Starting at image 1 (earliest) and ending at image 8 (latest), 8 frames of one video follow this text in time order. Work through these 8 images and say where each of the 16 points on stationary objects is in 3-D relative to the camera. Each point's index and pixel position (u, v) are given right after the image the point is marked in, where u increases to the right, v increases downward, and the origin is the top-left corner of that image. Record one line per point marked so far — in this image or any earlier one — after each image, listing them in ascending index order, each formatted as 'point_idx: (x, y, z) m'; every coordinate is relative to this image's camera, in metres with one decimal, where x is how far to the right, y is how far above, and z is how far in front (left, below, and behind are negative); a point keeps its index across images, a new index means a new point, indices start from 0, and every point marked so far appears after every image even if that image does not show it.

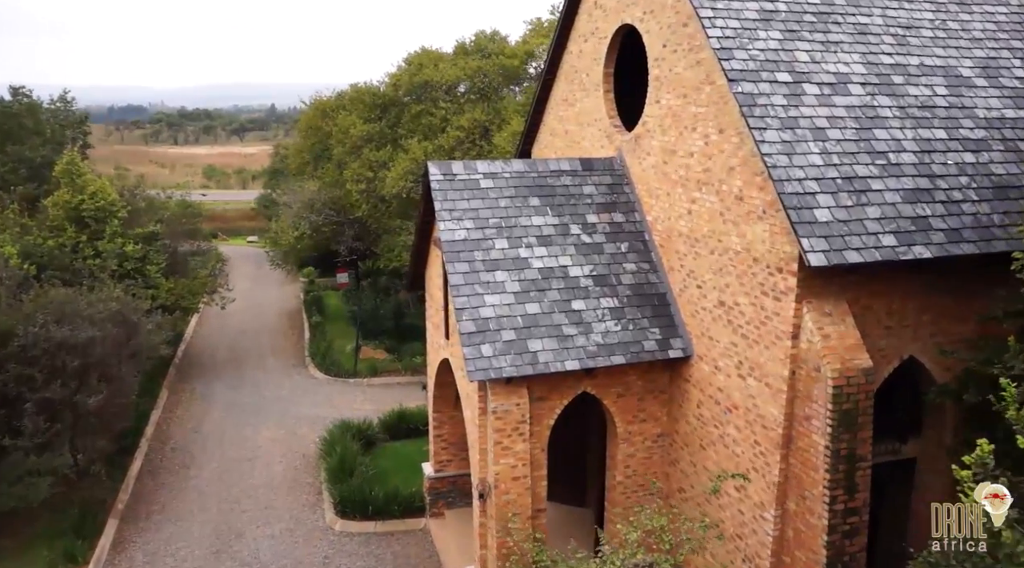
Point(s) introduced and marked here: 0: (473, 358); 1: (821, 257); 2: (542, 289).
0: (-0.5, -0.9, +10.4) m
1: (+3.0, +0.3, +8.3) m
2: (+0.4, -0.1, +11.2) m
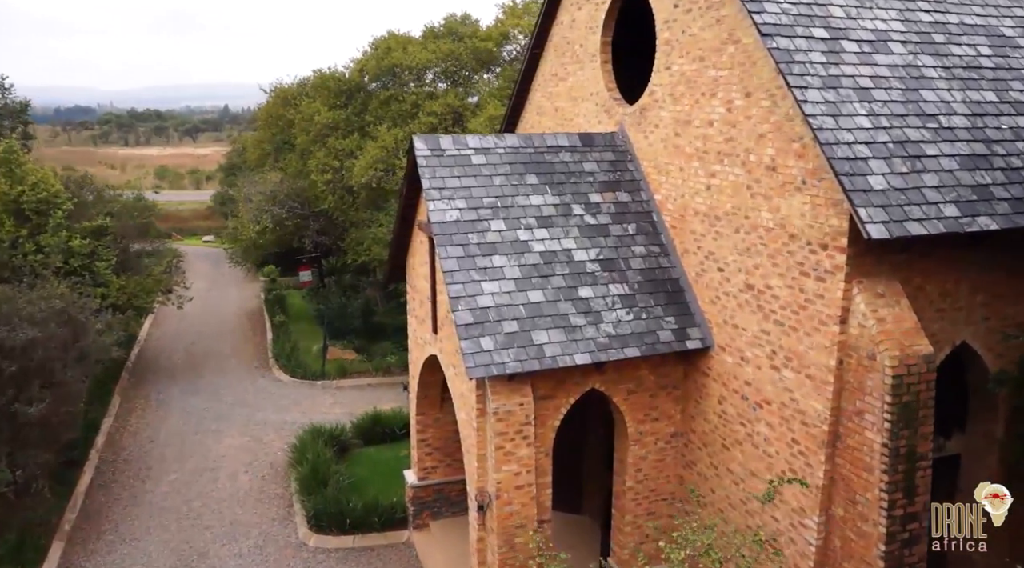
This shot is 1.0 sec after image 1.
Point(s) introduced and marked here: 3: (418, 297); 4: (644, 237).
0: (-0.4, -0.8, +9.2) m
1: (+3.2, +0.5, +7.2) m
2: (+0.4, +0.1, +10.0) m
3: (-1.4, -0.2, +12.4) m
4: (+1.7, +0.6, +10.8) m
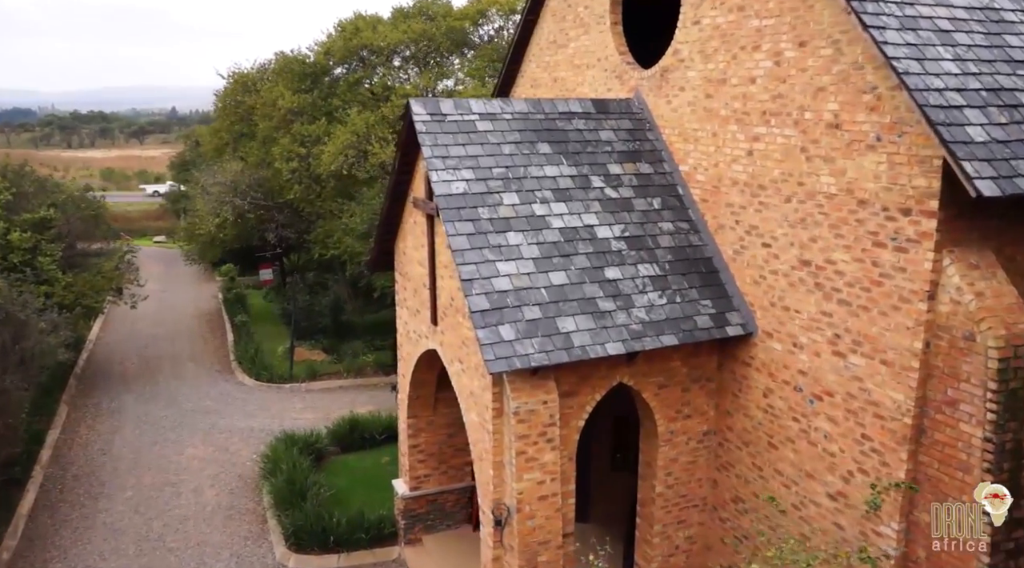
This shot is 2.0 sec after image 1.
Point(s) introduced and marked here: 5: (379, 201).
0: (-0.2, -0.6, +7.9) m
1: (+3.5, +0.7, +6.2) m
2: (+0.6, +0.3, +8.8) m
3: (-1.3, 0.0, +11.0) m
4: (+1.8, +0.8, +9.7) m
5: (-2.9, +1.8, +18.7) m
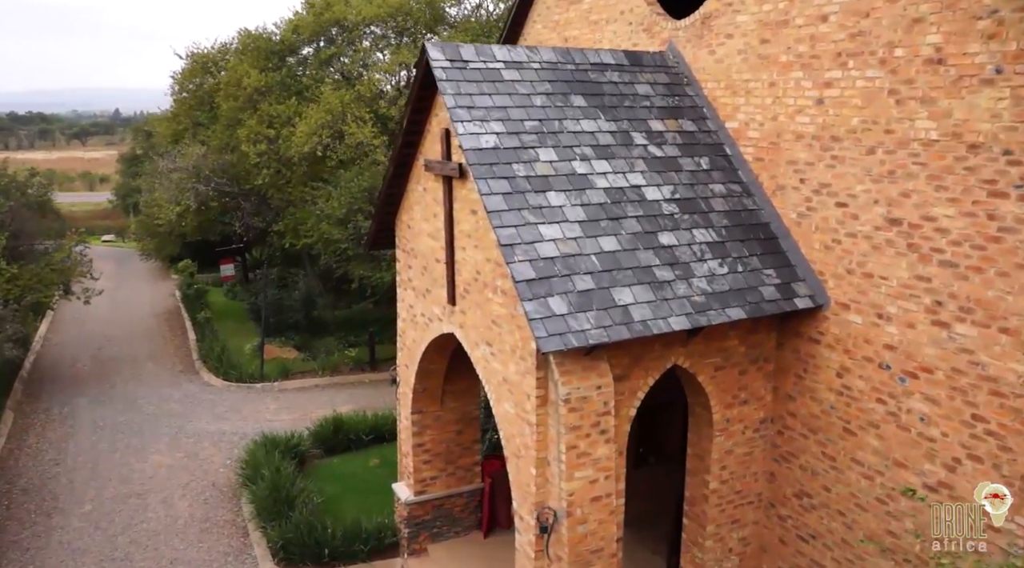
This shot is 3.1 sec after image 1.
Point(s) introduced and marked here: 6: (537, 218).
0: (+0.2, -0.3, +6.7) m
1: (+4.0, +1.0, +5.2) m
2: (+0.9, +0.6, +7.6) m
3: (-1.1, +0.2, +9.7) m
4: (+2.1, +1.1, +8.6) m
5: (-3.2, +2.0, +17.3) m
6: (+0.2, +0.6, +7.3) m
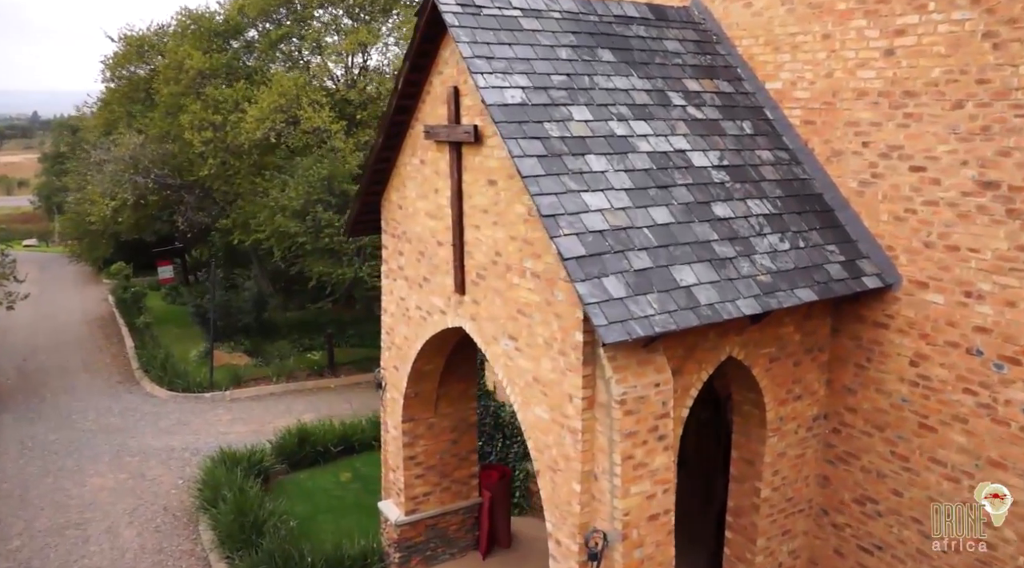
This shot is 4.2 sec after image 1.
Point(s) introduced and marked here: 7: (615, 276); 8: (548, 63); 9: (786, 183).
0: (+0.6, -0.1, +5.5) m
1: (+4.4, +1.3, +4.3) m
2: (+1.2, +0.8, +6.5) m
3: (-1.0, +0.4, +8.5) m
4: (+2.3, +1.3, +7.5) m
5: (-3.7, +2.1, +15.9) m
6: (+0.5, +0.7, +6.1) m
7: (+0.7, +0.1, +5.7) m
8: (+0.3, +1.8, +6.9) m
9: (+2.3, +0.9, +7.3) m
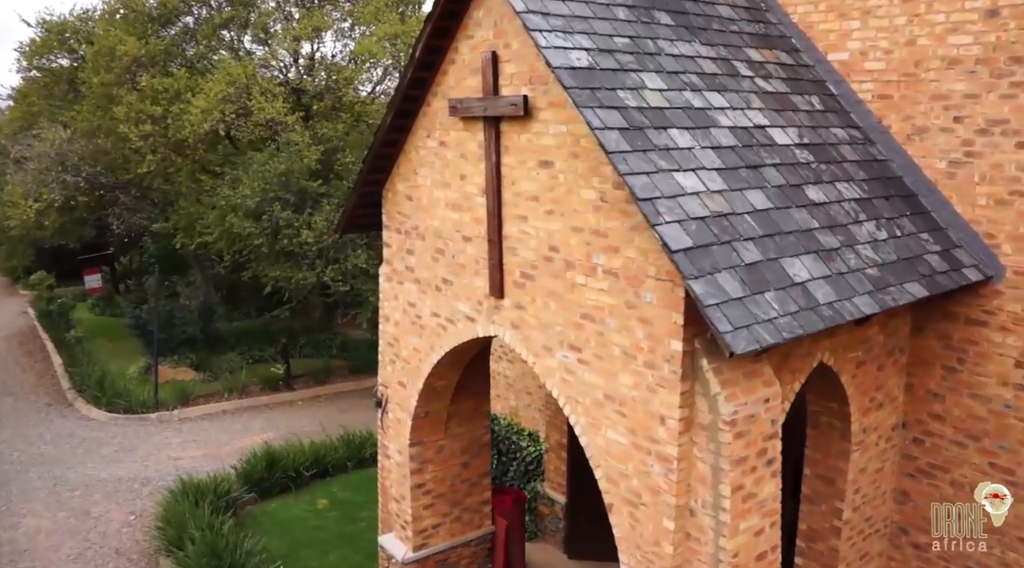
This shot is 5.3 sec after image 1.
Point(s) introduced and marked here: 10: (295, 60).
0: (+1.1, -0.1, +4.5) m
1: (+5.0, +1.4, +3.6) m
2: (+1.6, +0.8, +5.6) m
3: (-0.7, +0.3, +7.3) m
4: (+2.6, +1.3, +6.7) m
5: (-4.1, +2.0, +14.5) m
6: (+0.9, +0.7, +5.1) m
7: (+1.2, +0.1, +4.7) m
8: (+0.7, +1.8, +5.9) m
9: (+2.7, +0.9, +6.4) m
10: (-4.1, +4.2, +16.0) m
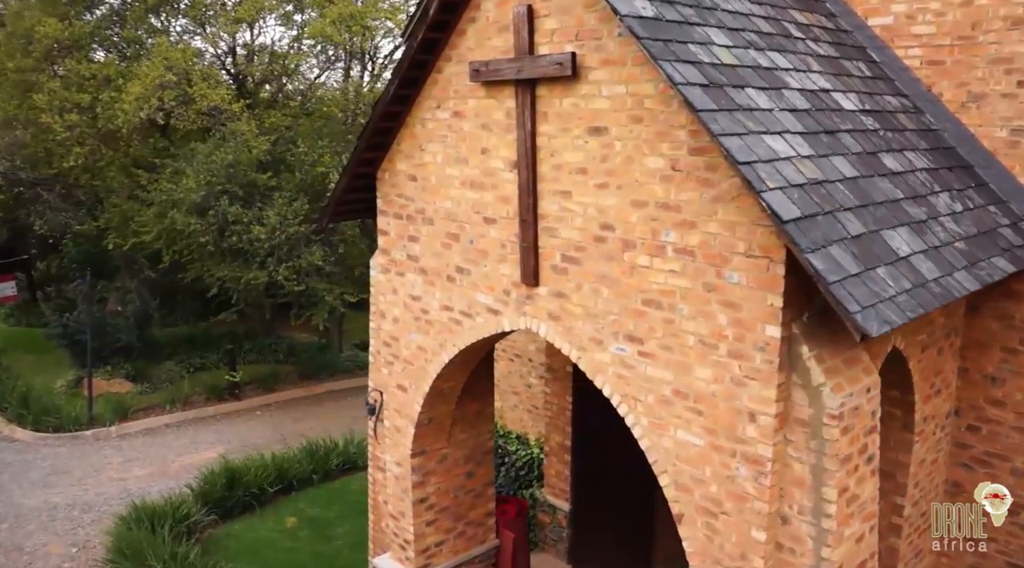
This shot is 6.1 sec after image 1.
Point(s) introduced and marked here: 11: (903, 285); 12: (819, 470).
0: (+1.5, 0.0, +3.9) m
1: (+5.4, +1.6, +3.4) m
2: (+1.9, +0.9, +5.0) m
3: (-0.6, +0.4, +6.5) m
4: (+2.7, +1.5, +6.2) m
5: (-4.6, +2.0, +13.4) m
6: (+1.3, +0.8, +4.5) m
7: (+1.6, +0.2, +4.1) m
8: (+0.9, +1.9, +5.2) m
9: (+2.9, +1.1, +5.9) m
10: (-4.9, +4.2, +14.9) m
11: (+1.9, 0.0, +4.2) m
12: (+1.6, -1.0, +4.4) m
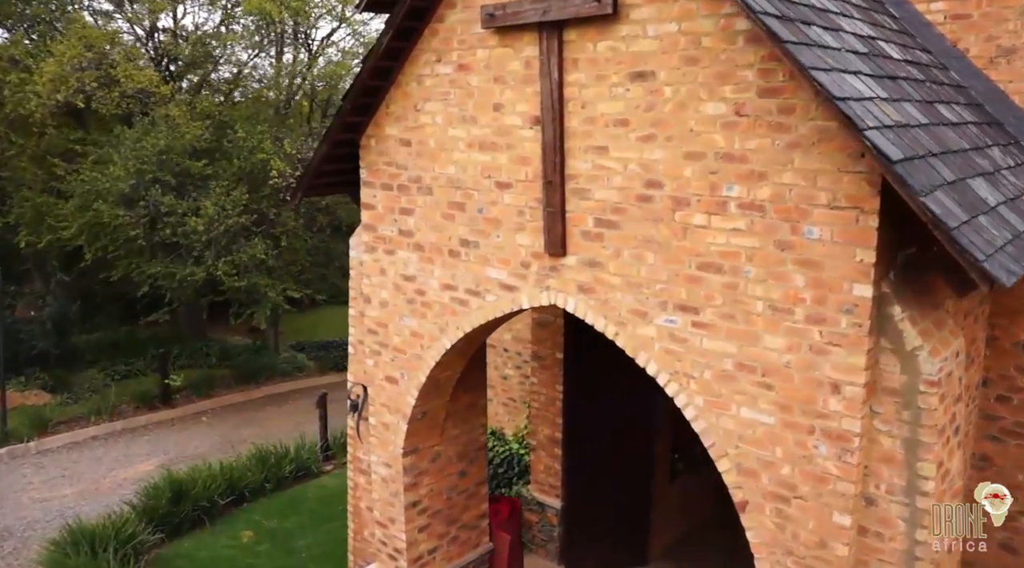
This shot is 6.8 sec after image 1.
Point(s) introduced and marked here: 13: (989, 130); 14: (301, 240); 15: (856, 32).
0: (+1.8, +0.2, +3.4) m
1: (+5.7, +1.9, +3.3) m
2: (+2.1, +1.1, +4.6) m
3: (-0.5, +0.6, +5.9) m
4: (+2.8, +1.7, +5.9) m
5: (-5.3, +2.0, +12.3) m
6: (+1.5, +1.1, +4.0) m
7: (+1.9, +0.4, +3.7) m
8: (+1.0, +2.1, +4.7) m
9: (+3.0, +1.3, +5.6) m
10: (-5.7, +4.2, +13.8) m
11: (+2.2, +0.2, +3.8) m
12: (+1.9, -0.7, +4.0) m
13: (+3.0, +1.0, +5.3) m
14: (-3.4, +0.7, +13.7) m
15: (+2.0, +1.5, +4.9) m
